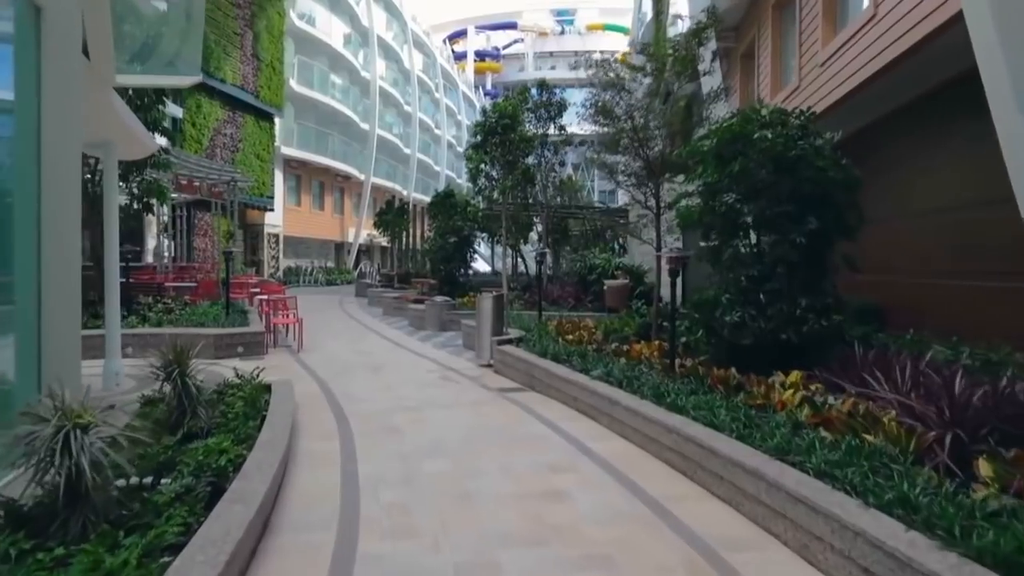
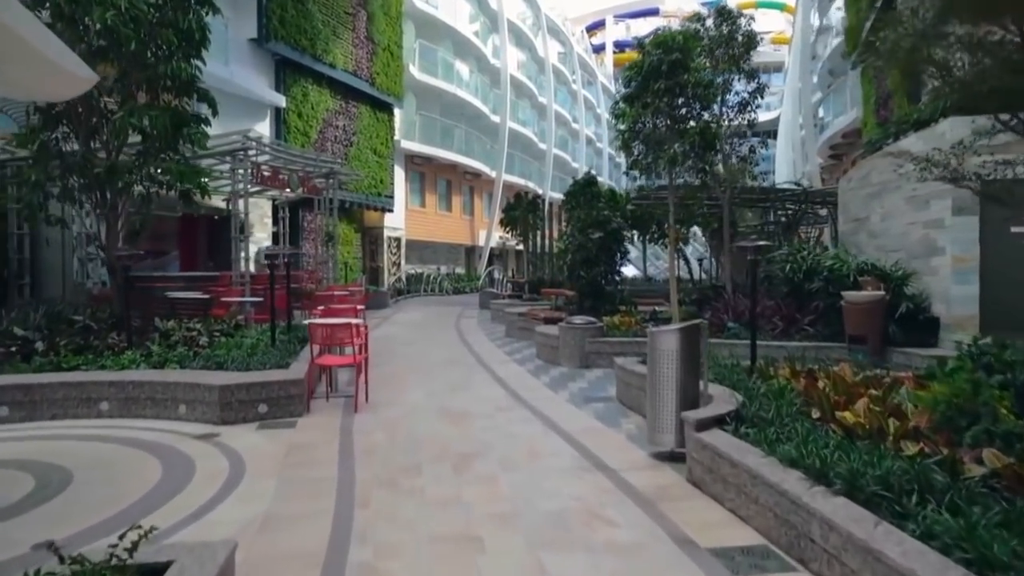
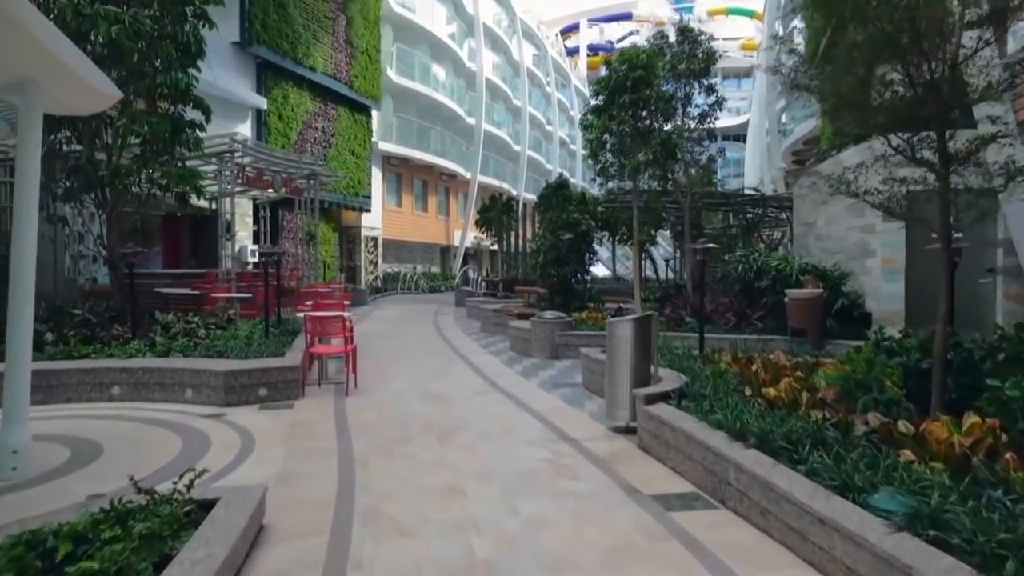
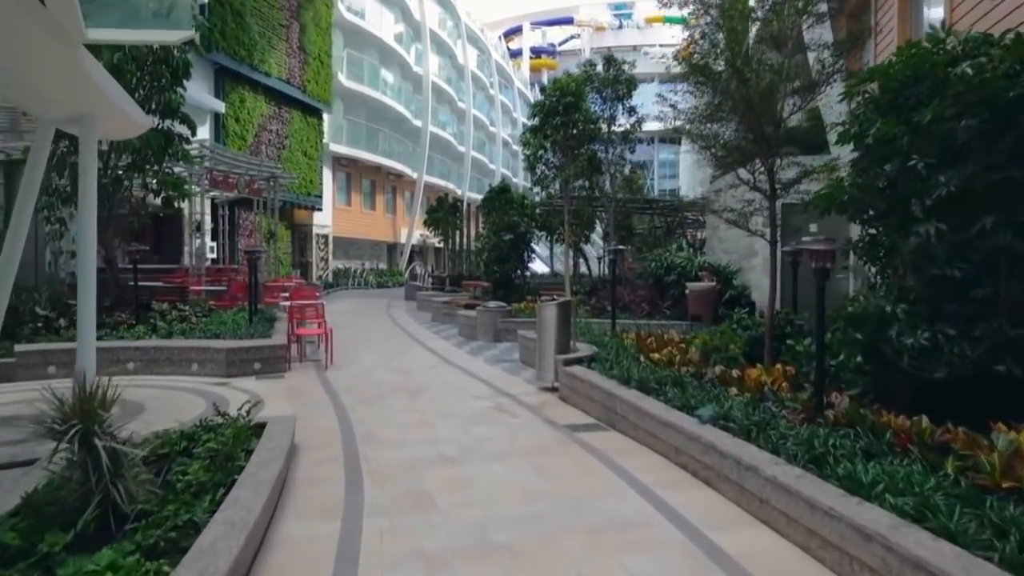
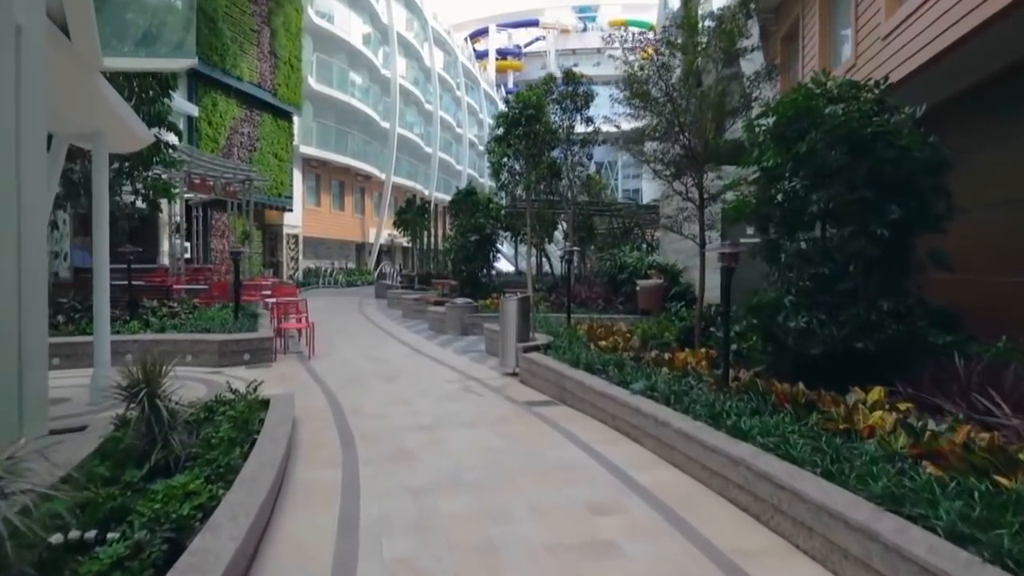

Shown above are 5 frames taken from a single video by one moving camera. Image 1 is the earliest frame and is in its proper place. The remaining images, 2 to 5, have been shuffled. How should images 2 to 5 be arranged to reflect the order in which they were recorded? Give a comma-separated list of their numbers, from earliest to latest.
5, 4, 3, 2
